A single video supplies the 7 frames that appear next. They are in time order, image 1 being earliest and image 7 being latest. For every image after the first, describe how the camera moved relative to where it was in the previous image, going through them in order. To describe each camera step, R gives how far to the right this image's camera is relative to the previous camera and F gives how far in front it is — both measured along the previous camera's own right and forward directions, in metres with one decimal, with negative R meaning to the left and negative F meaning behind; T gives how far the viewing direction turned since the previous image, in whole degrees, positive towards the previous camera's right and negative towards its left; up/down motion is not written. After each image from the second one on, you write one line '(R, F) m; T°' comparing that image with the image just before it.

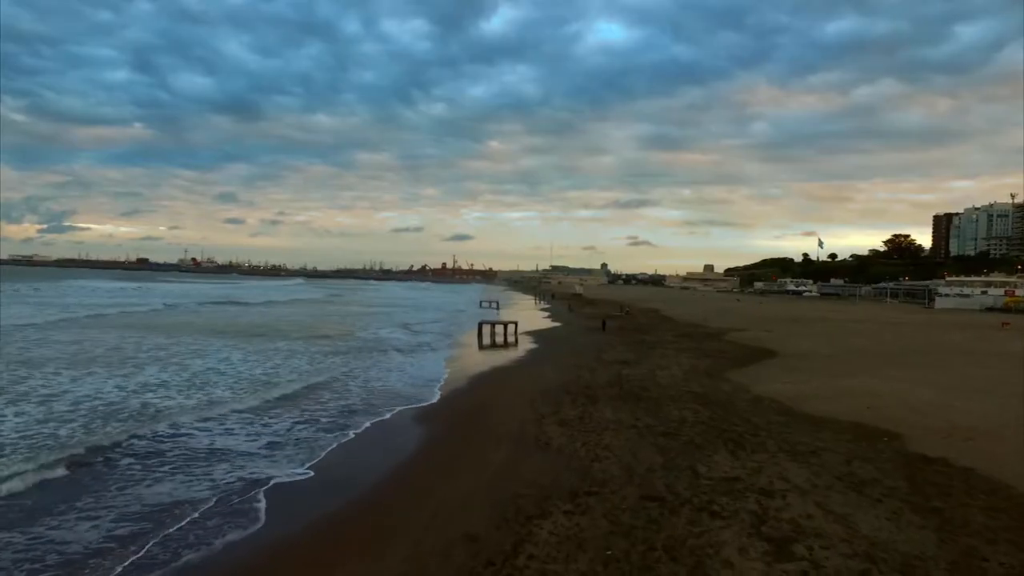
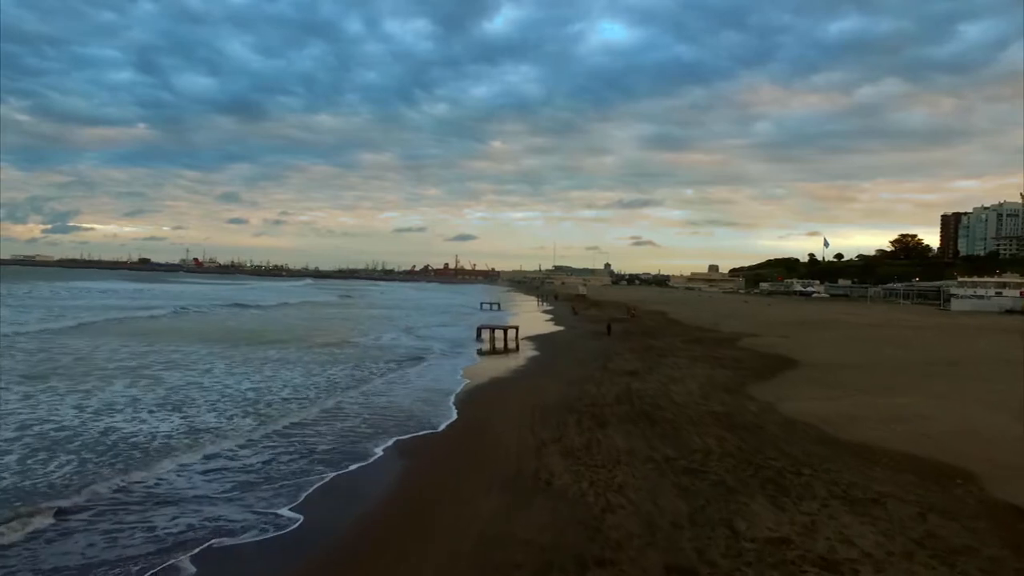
(+0.1, +1.4) m; 0°
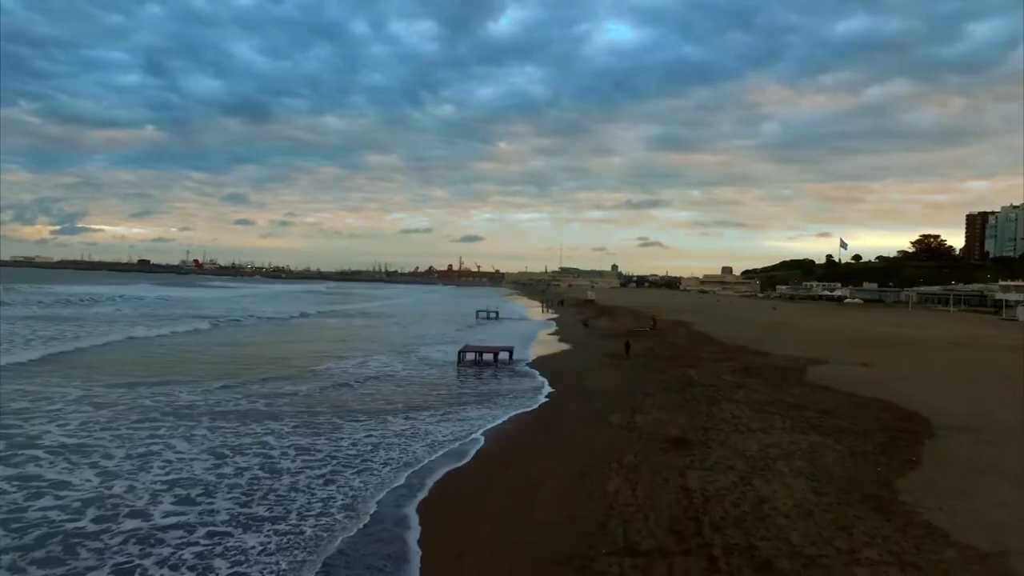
(+0.4, +5.4) m; -1°
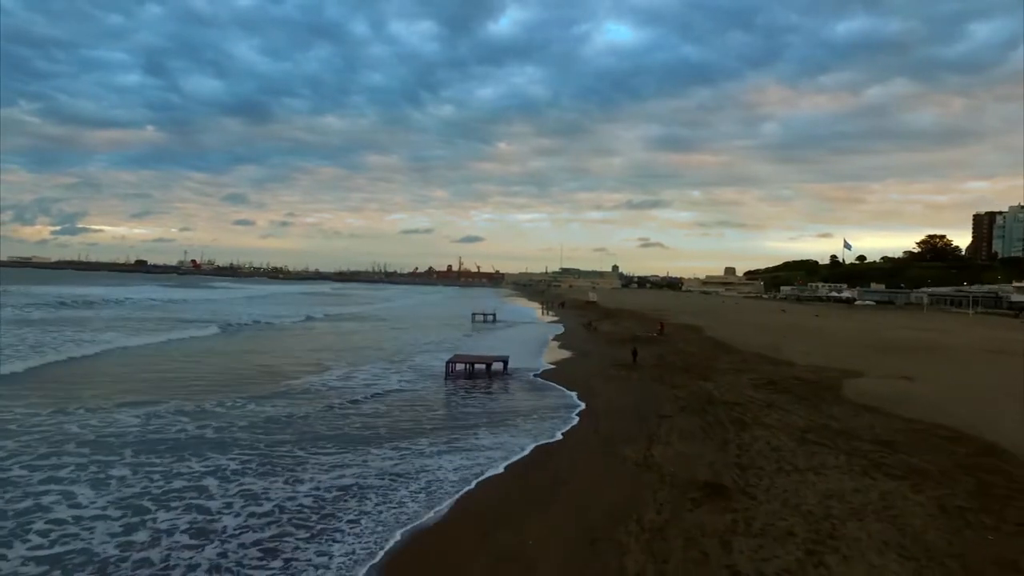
(+0.1, +2.0) m; 0°
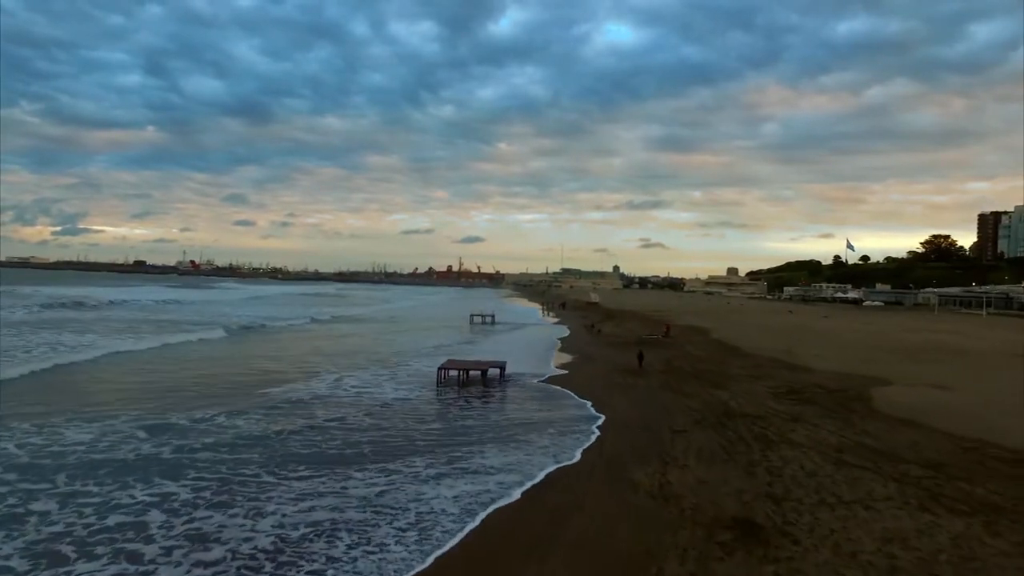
(+0.1, +1.2) m; 0°
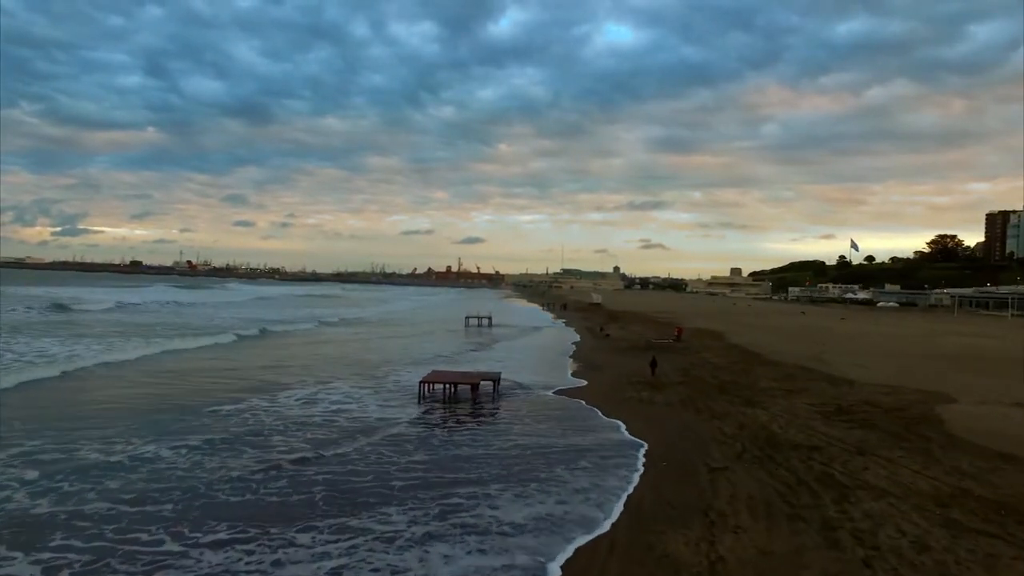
(+0.1, +2.3) m; 0°
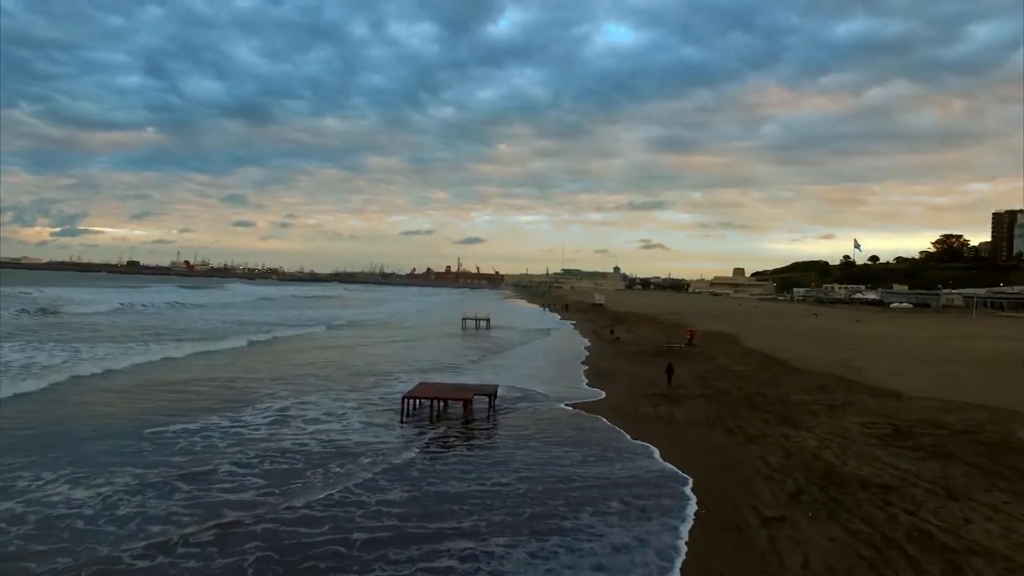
(0.0, +1.8) m; 0°
